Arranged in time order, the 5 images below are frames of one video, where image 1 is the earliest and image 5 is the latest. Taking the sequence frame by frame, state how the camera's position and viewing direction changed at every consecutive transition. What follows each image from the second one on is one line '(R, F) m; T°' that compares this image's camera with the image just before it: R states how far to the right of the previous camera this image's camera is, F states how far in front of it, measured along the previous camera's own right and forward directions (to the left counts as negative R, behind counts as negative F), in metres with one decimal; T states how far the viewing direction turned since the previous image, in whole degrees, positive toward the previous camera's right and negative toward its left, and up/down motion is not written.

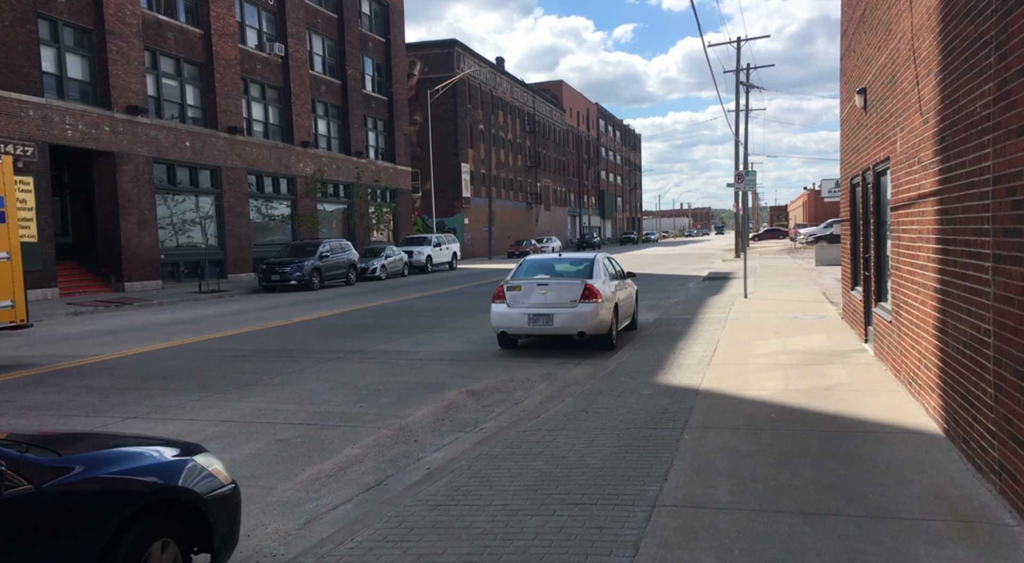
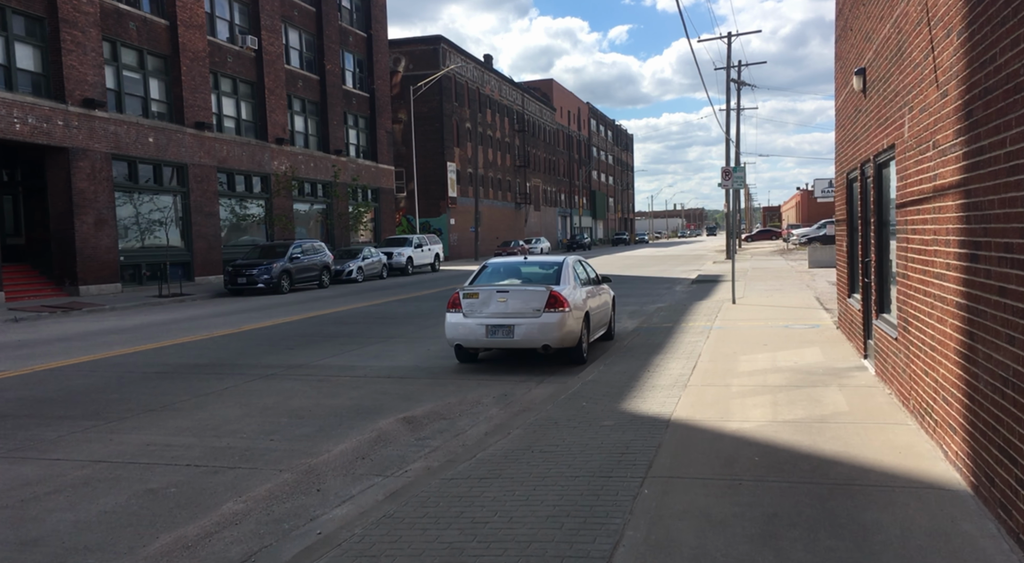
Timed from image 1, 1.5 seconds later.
(+0.5, +1.3) m; 0°
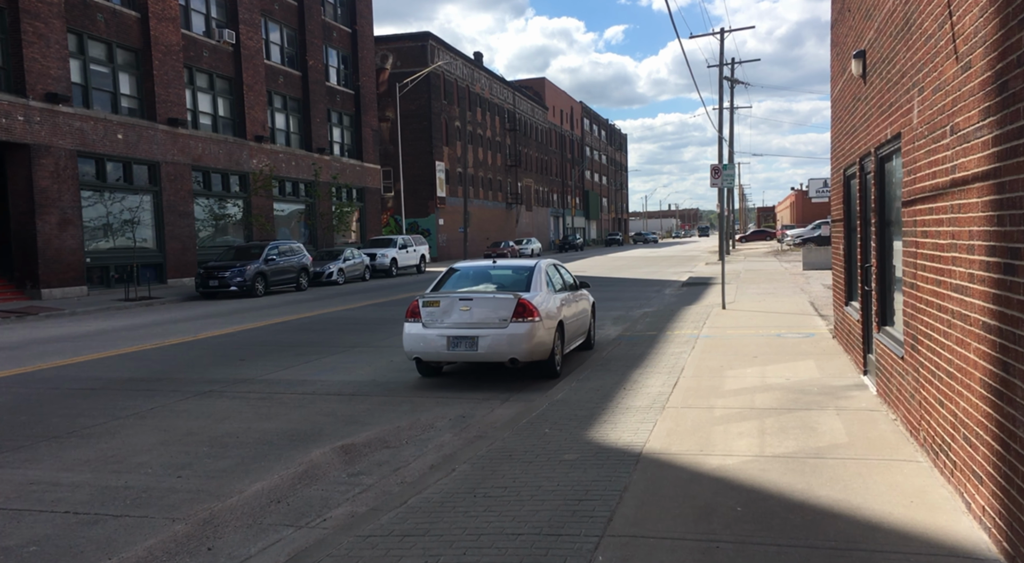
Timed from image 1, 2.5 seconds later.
(+0.3, +1.0) m; 0°
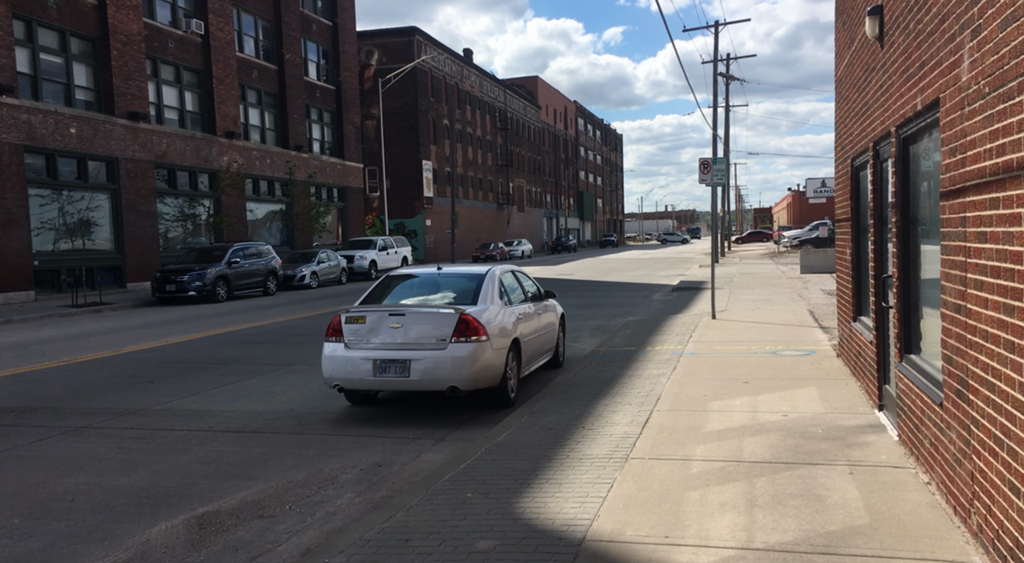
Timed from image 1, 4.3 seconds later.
(+0.5, +1.7) m; 0°
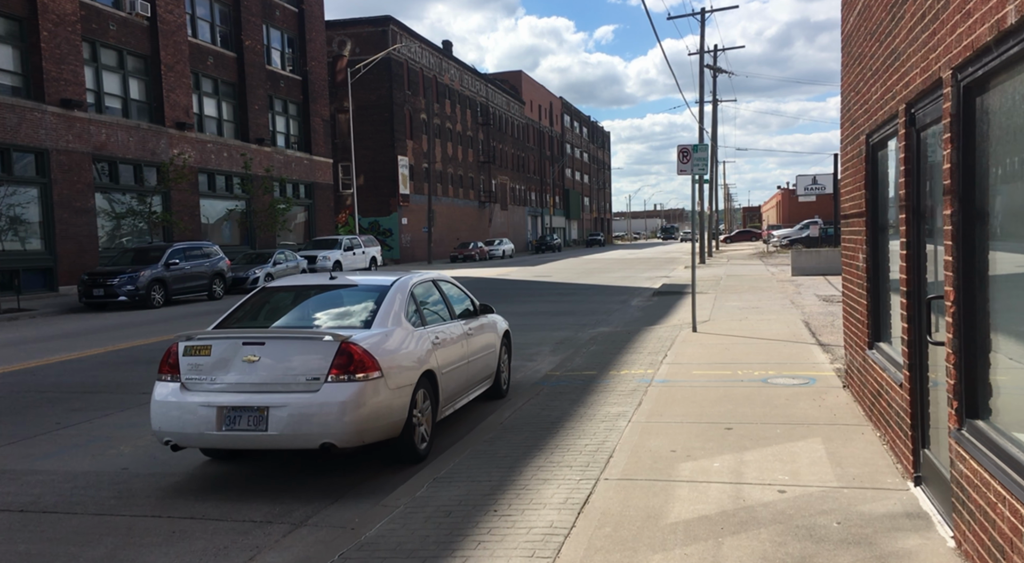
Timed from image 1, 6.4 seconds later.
(+0.6, +2.2) m; +1°
